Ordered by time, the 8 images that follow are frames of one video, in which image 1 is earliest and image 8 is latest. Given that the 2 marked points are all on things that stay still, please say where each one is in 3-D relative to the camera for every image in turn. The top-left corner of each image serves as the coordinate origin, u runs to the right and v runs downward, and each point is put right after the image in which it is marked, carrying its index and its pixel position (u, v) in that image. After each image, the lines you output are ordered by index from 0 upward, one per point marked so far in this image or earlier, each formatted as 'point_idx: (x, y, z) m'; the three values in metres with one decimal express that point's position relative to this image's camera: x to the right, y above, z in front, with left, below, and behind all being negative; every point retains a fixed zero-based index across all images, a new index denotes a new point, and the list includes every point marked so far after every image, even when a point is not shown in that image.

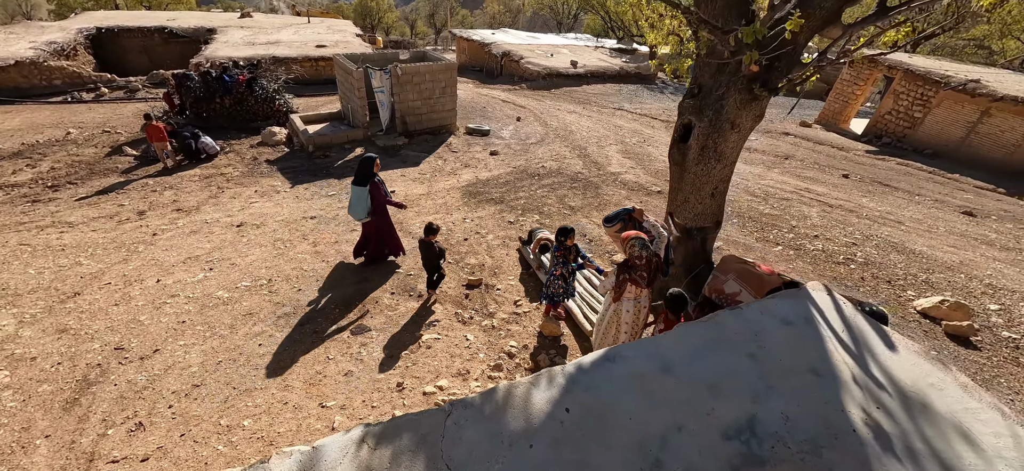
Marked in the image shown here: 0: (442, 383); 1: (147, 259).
0: (-0.7, -1.4, +3.8) m
1: (-5.2, -0.3, +5.7) m
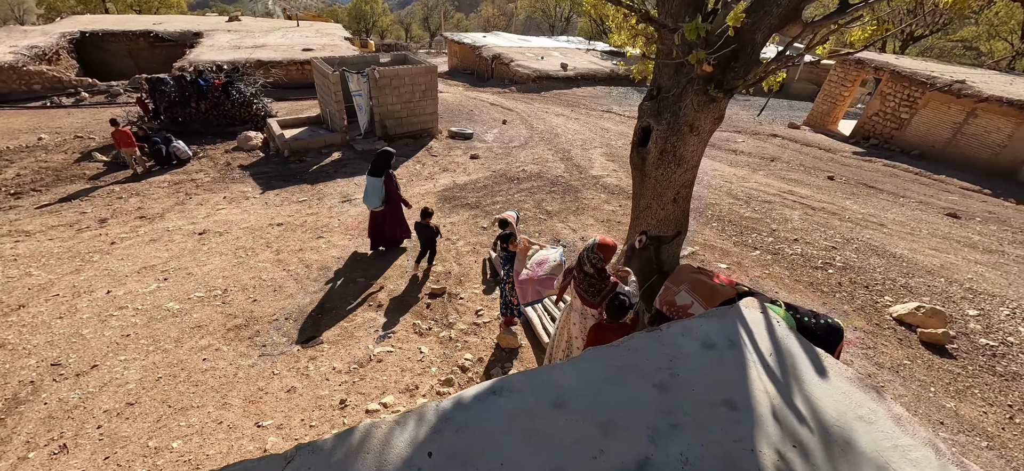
0: (-1.1, -1.5, +3.6) m
1: (-5.6, -0.5, +5.5) m
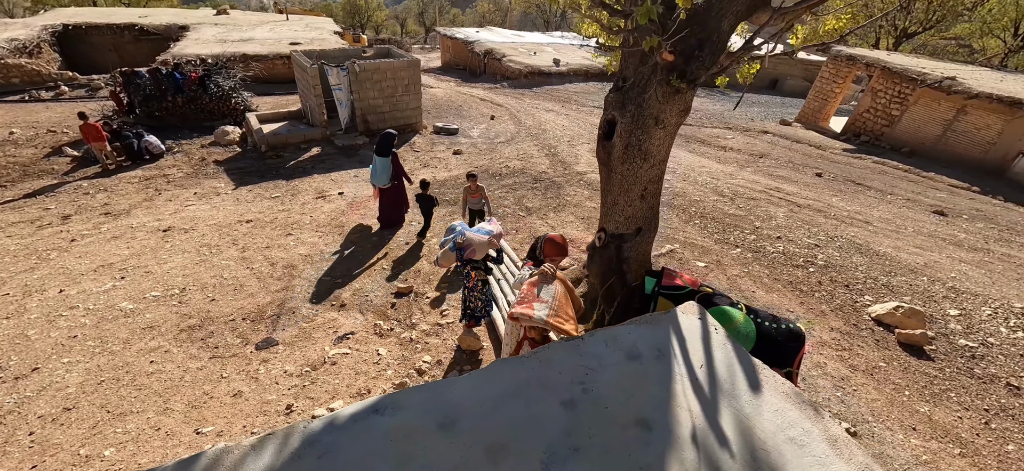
0: (-1.5, -1.5, +3.5) m
1: (-6.0, -0.4, +5.3) m
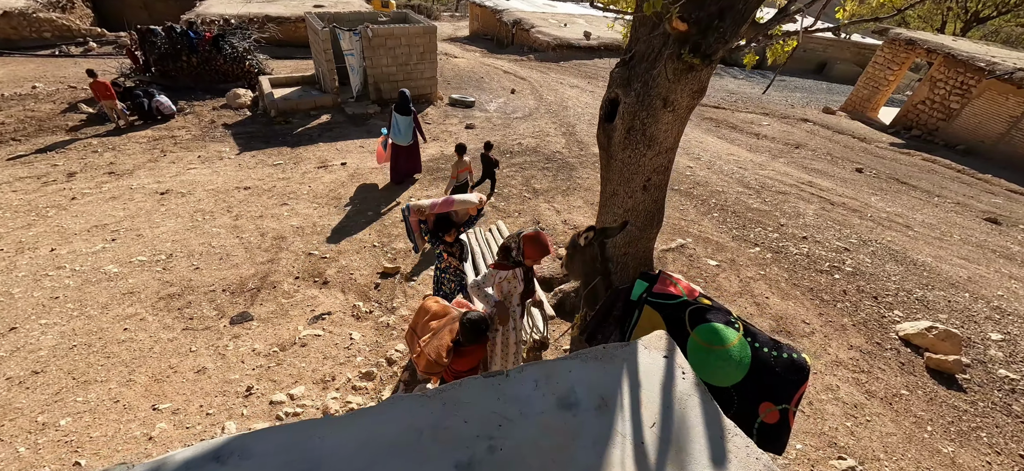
0: (-1.8, -1.3, +3.3) m
1: (-6.1, +0.1, +5.3) m
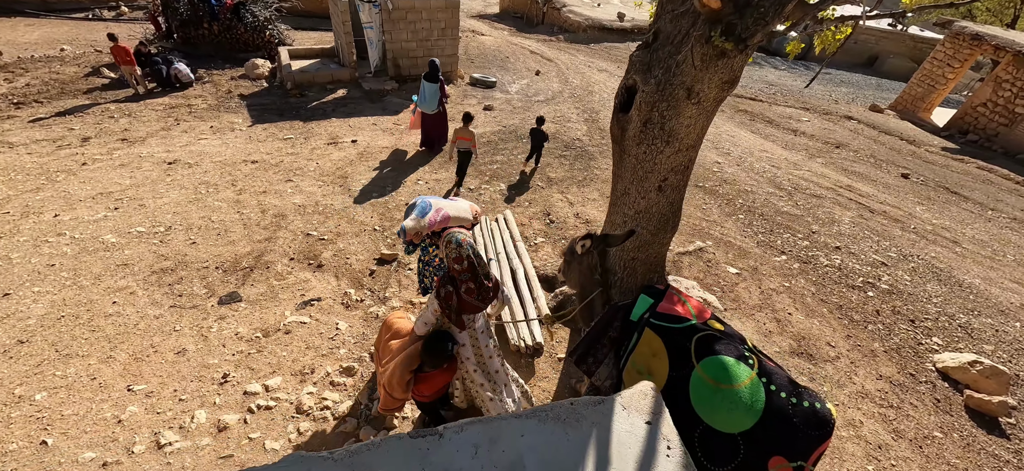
0: (-1.9, -1.2, +3.1) m
1: (-6.0, +0.6, +5.3) m
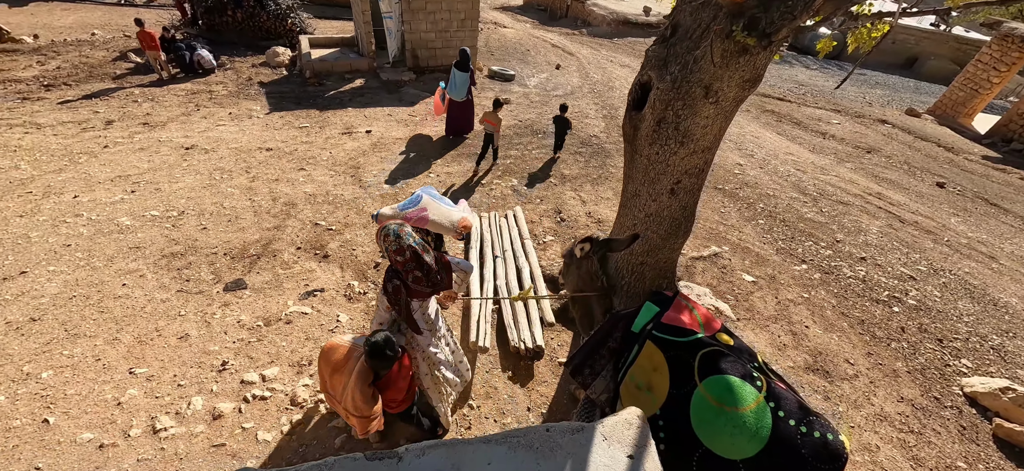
0: (-1.9, -1.1, +3.1) m
1: (-5.9, +0.9, +5.4) m
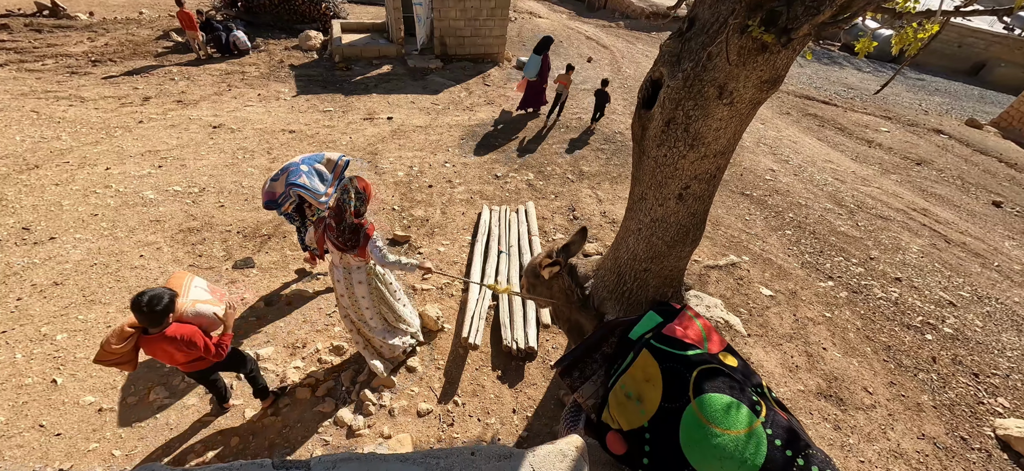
0: (-2.0, -0.9, +3.2) m
1: (-5.6, +1.3, +5.7) m
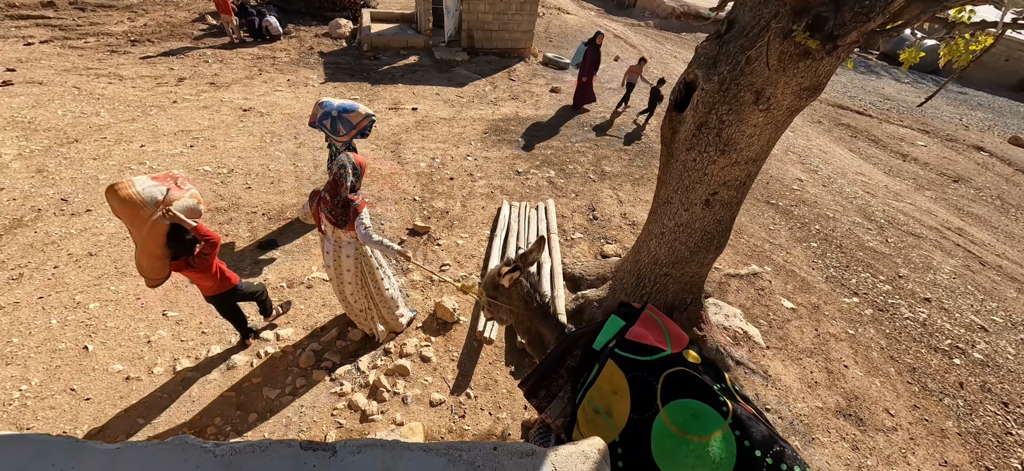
0: (-1.9, -0.8, +3.3) m
1: (-5.3, +1.7, +5.9) m
